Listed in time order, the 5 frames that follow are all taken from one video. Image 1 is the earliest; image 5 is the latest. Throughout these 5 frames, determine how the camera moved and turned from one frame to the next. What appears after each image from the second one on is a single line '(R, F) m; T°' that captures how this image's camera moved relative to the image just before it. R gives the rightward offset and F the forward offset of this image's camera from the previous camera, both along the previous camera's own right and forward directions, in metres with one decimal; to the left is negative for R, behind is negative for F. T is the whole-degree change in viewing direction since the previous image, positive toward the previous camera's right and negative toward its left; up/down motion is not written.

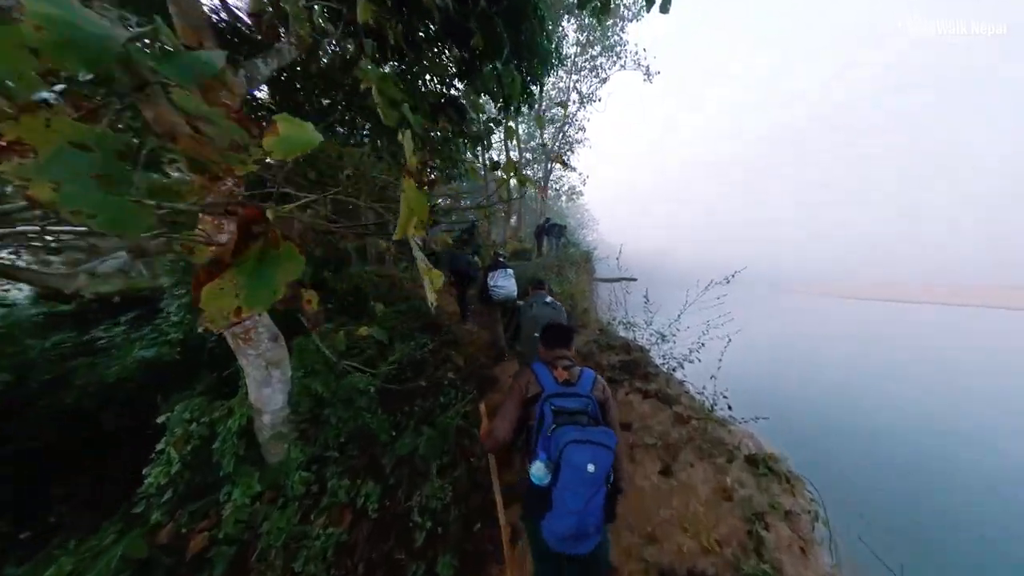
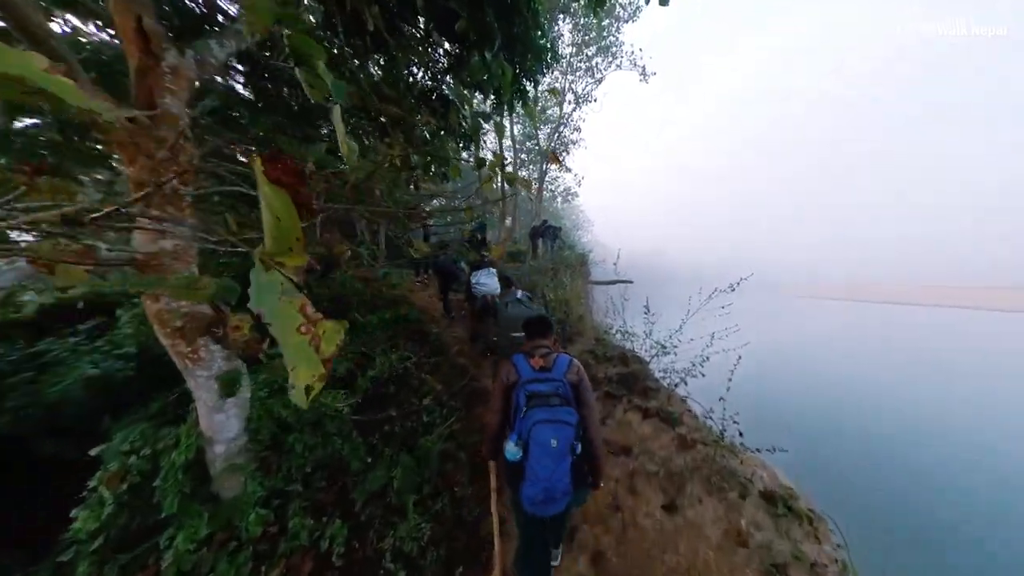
(+0.1, +0.3) m; +1°
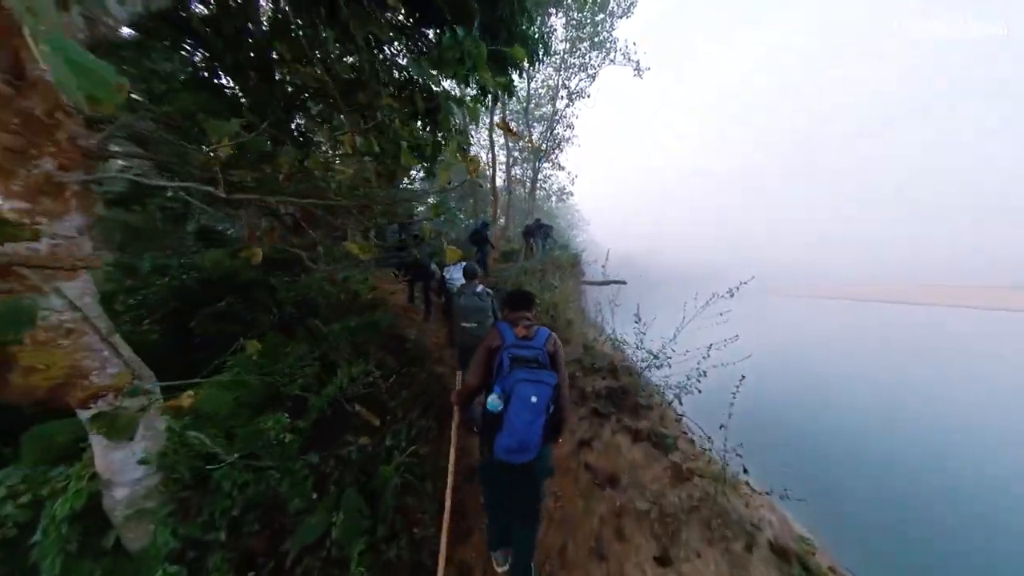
(+0.2, +0.4) m; +1°
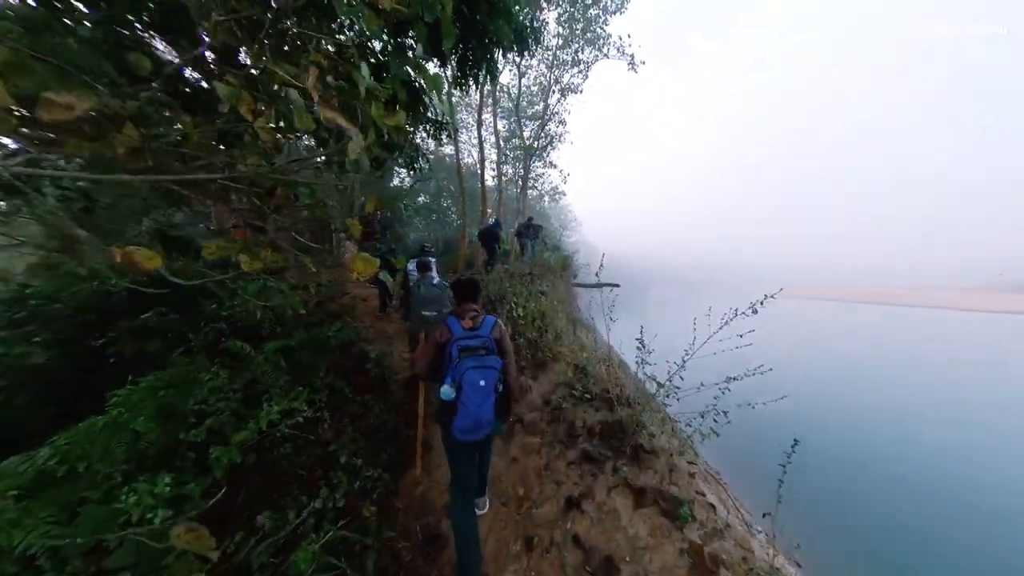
(+0.2, +0.7) m; +1°
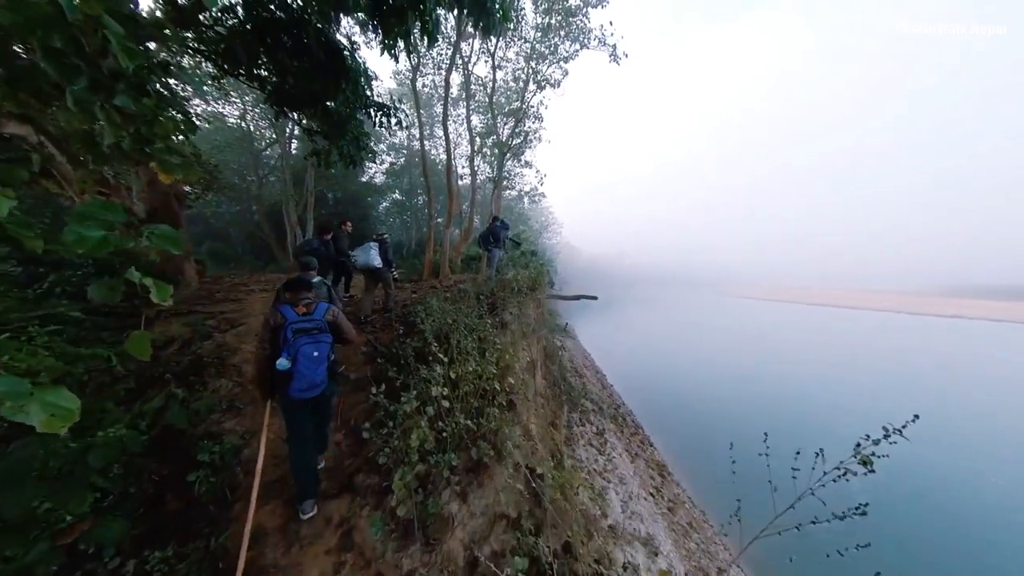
(+0.6, +1.4) m; +4°
